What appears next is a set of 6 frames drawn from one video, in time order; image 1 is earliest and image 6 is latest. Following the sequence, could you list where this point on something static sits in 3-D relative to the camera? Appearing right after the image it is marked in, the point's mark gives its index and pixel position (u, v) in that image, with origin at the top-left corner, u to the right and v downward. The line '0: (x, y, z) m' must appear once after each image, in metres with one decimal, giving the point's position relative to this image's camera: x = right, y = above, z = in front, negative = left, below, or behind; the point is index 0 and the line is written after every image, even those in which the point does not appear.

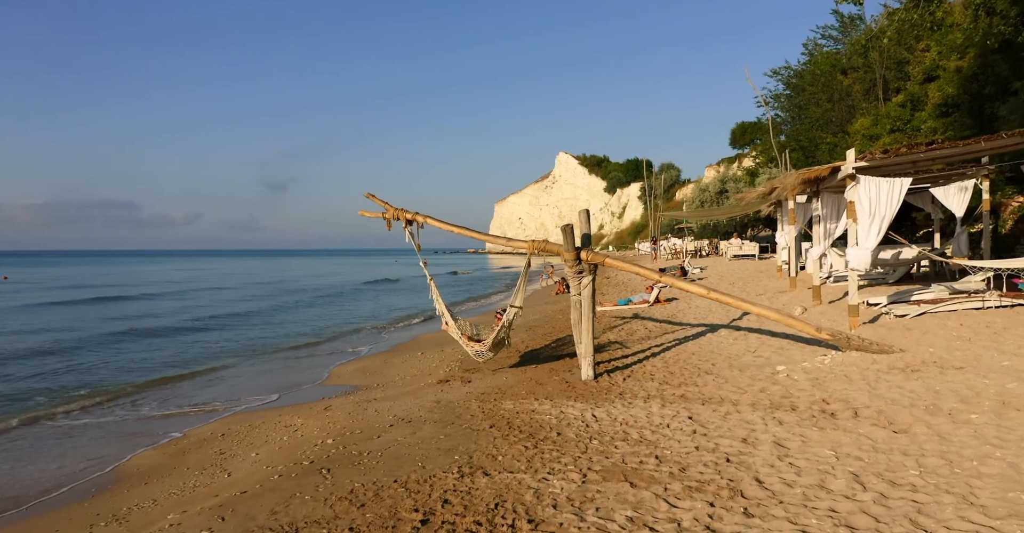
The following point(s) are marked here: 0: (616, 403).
0: (+1.1, -1.5, +6.8) m
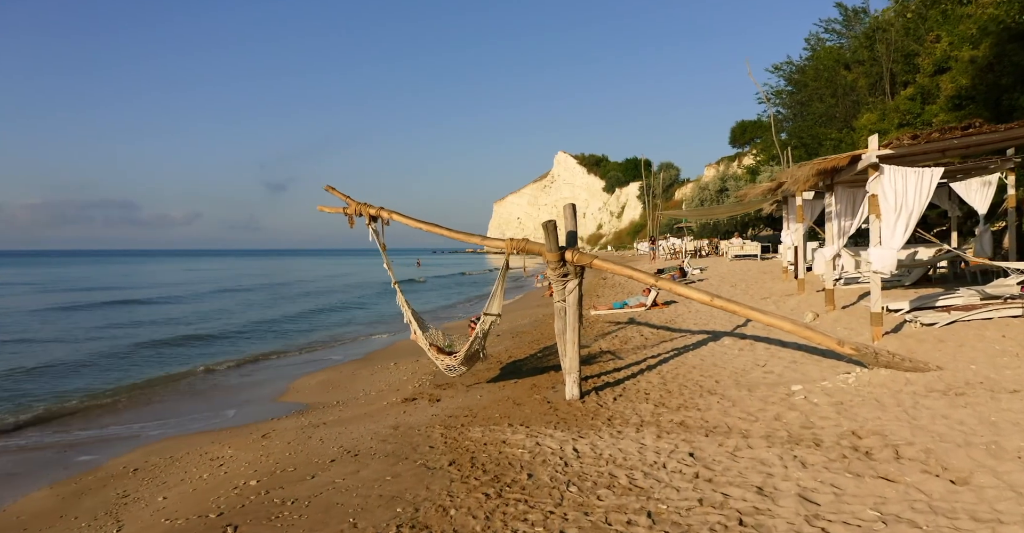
0: (+0.8, -1.5, +5.7) m
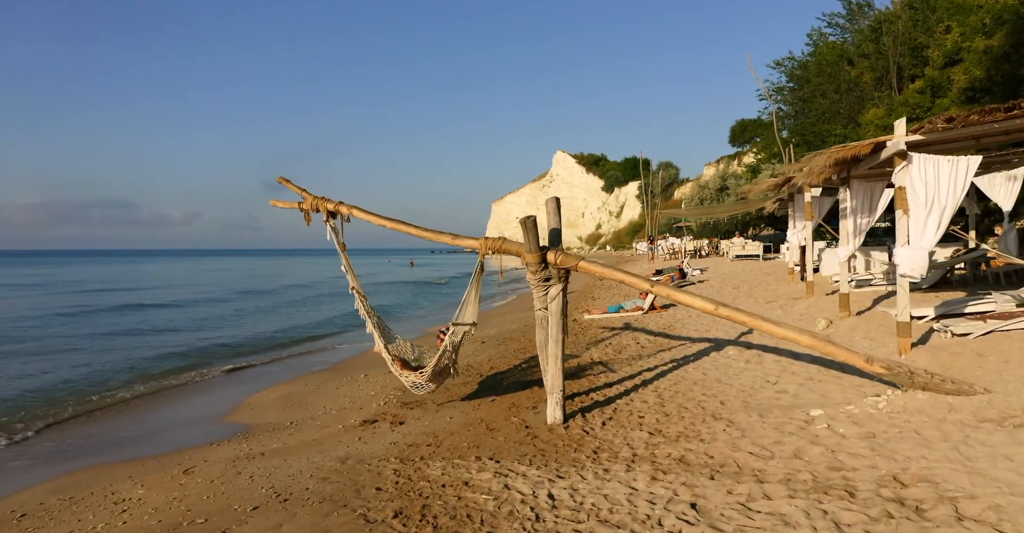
0: (+0.6, -1.6, +4.7) m
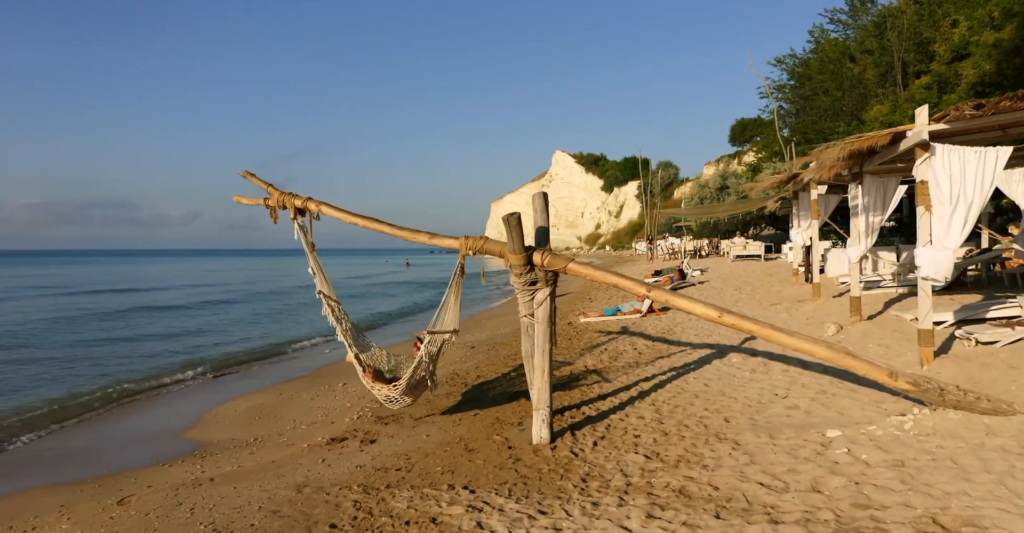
0: (+0.4, -1.6, +4.1) m
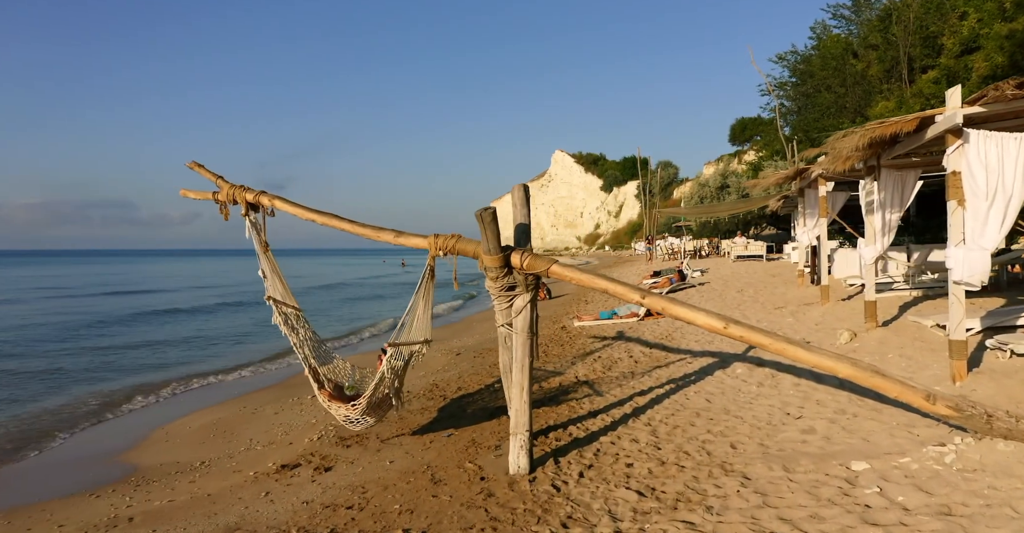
0: (+0.2, -1.6, +3.4) m
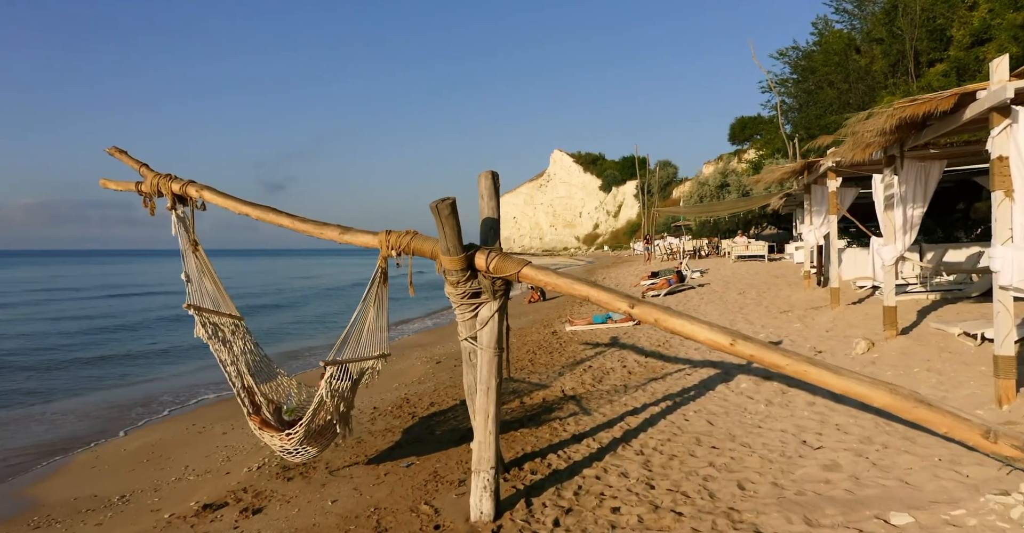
0: (0.0, -1.6, +2.5) m
